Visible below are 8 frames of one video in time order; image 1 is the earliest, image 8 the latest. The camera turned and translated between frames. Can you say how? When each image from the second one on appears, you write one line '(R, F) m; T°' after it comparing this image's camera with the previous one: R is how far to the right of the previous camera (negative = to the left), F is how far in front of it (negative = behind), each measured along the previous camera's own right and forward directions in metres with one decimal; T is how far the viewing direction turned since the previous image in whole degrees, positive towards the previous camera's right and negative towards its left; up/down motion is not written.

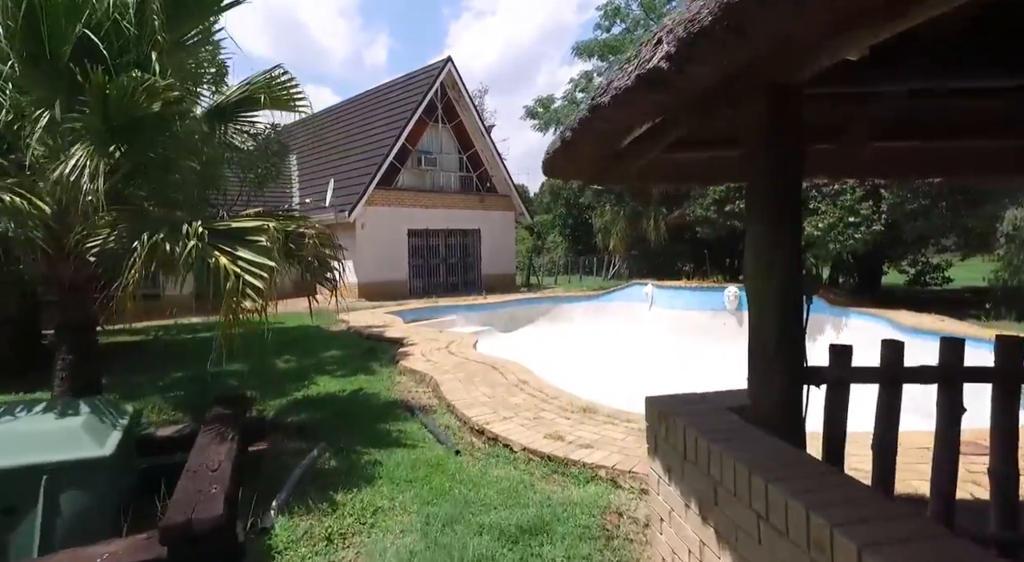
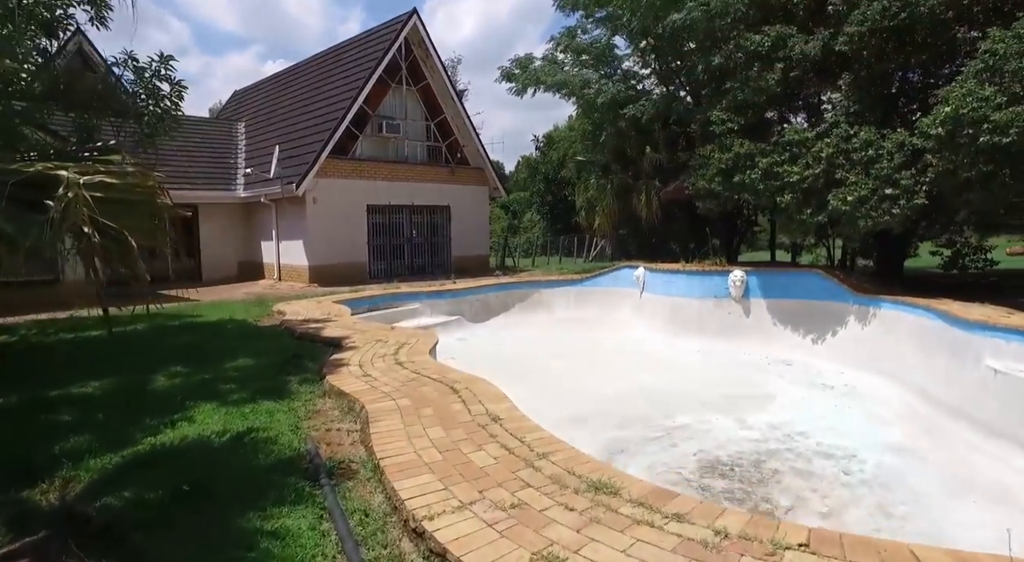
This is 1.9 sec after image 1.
(+0.1, +1.9) m; +3°
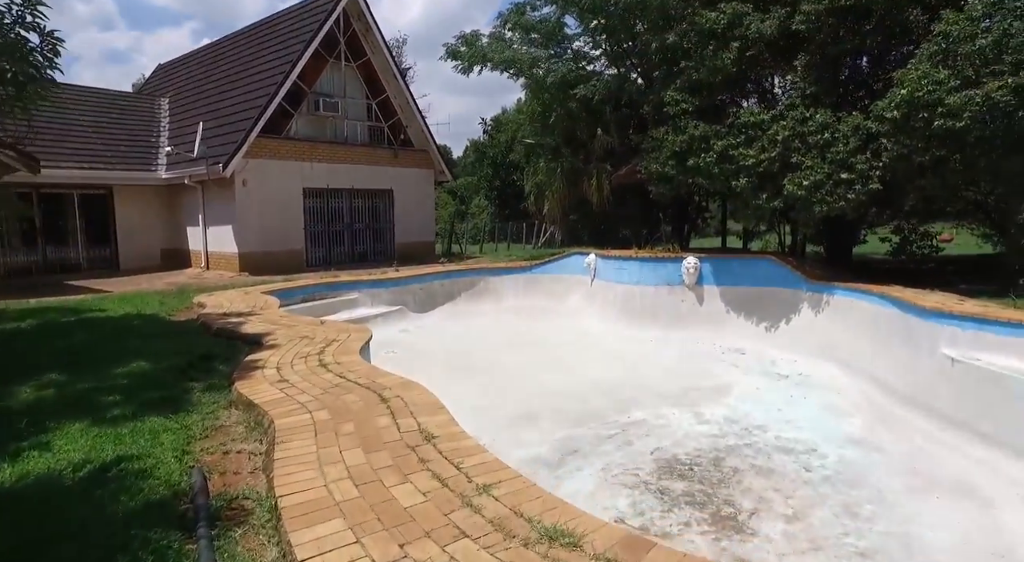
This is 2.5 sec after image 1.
(+0.1, +0.6) m; +5°
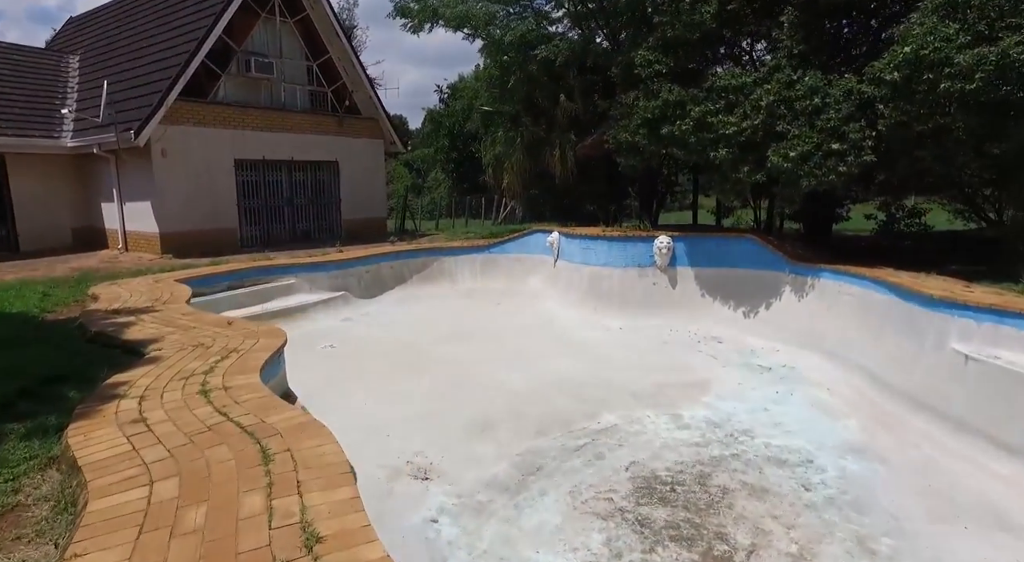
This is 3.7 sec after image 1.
(+0.1, +1.1) m; +4°
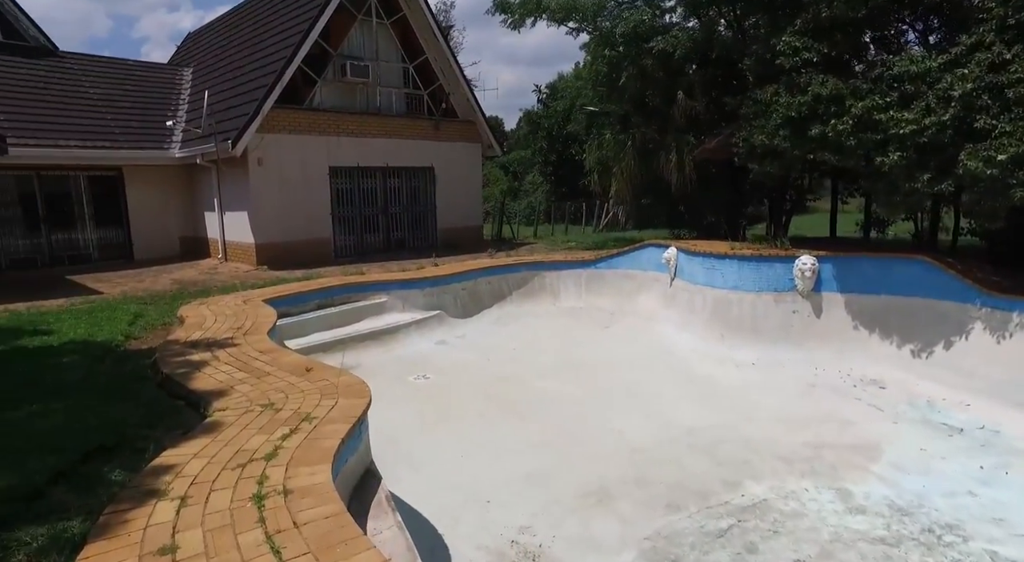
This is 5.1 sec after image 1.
(-0.4, +1.1) m; -9°
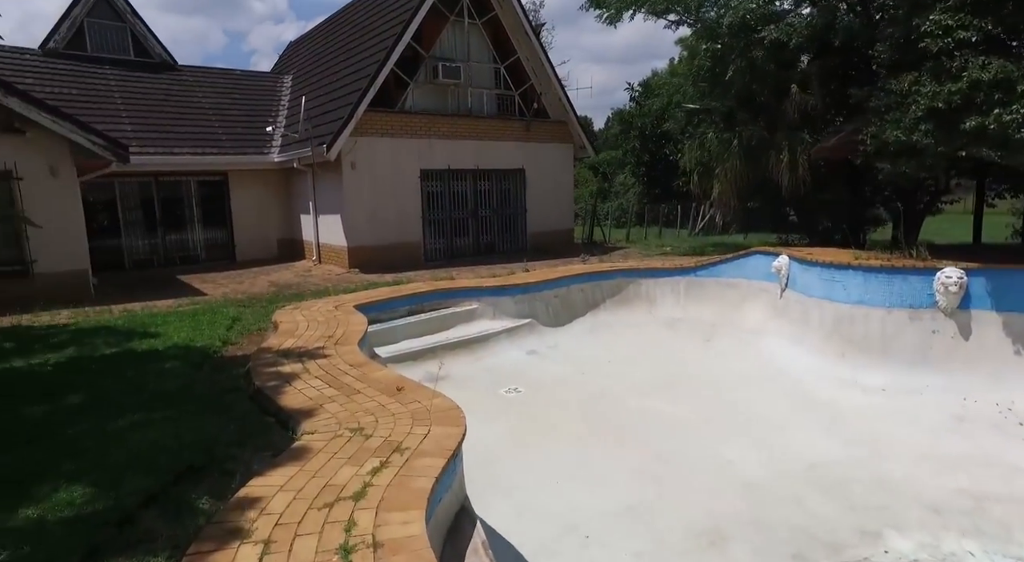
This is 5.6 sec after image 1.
(-0.2, +0.5) m; -8°
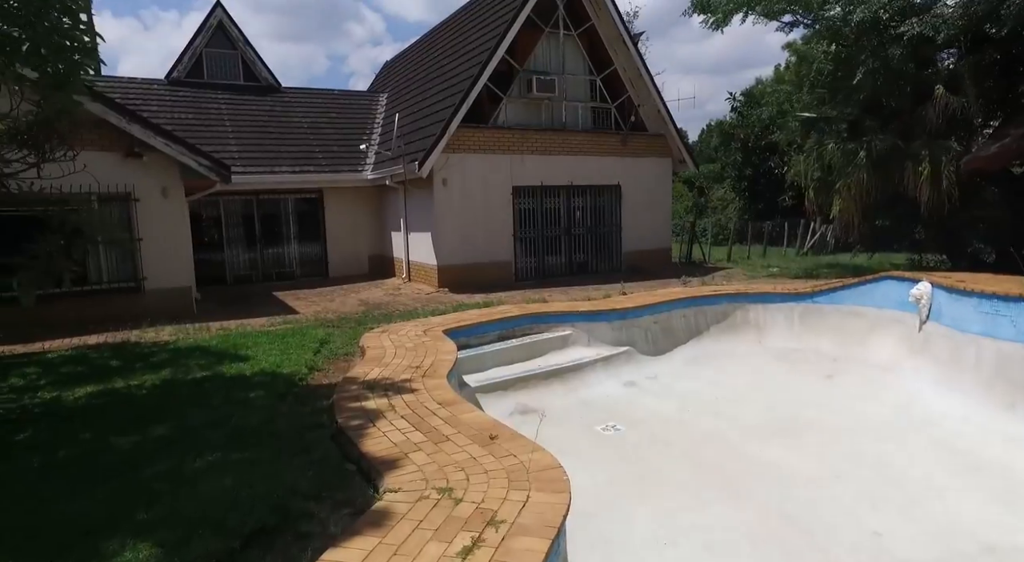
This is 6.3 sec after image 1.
(-0.2, +0.5) m; -9°
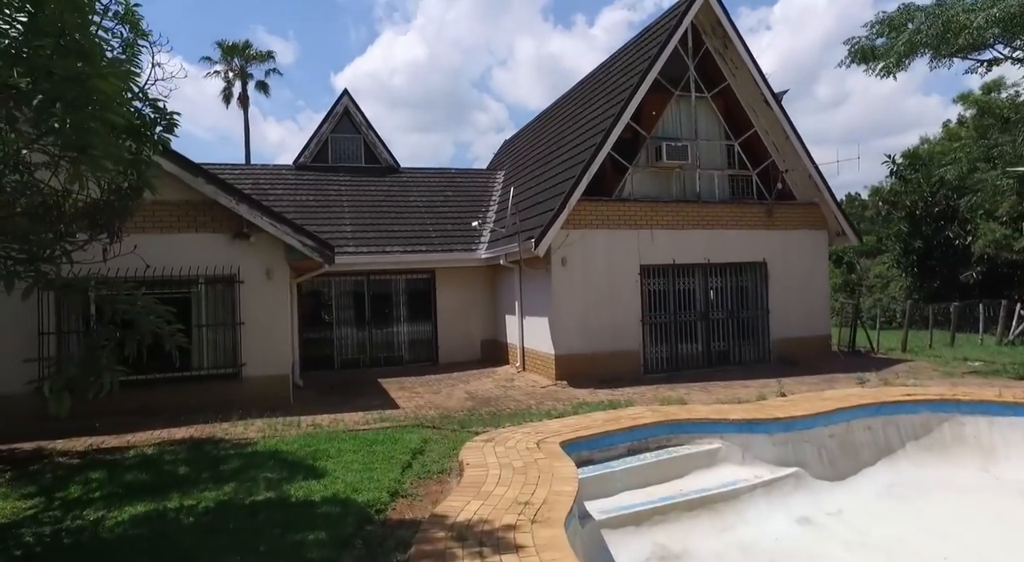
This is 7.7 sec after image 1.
(-0.2, +1.2) m; -12°
